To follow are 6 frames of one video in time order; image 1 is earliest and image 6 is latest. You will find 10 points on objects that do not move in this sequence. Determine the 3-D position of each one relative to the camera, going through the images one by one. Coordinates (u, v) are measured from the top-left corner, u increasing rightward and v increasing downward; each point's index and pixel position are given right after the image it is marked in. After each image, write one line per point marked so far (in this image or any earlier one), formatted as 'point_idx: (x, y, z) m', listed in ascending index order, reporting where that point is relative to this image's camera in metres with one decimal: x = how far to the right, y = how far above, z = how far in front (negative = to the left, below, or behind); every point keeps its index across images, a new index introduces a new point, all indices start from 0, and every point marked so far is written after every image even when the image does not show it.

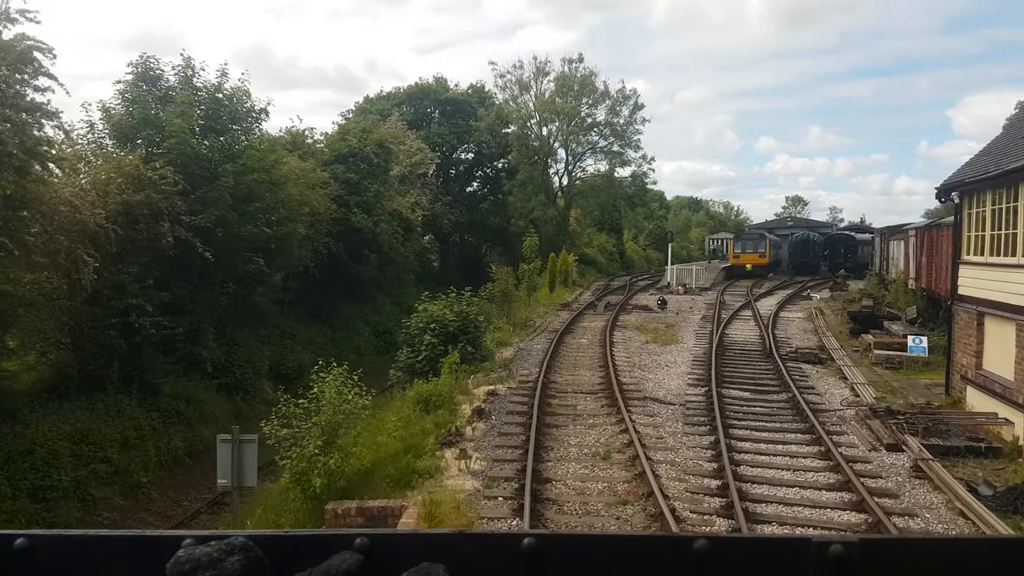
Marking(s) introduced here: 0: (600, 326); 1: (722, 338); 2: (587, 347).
0: (+2.1, -0.9, +18.6) m
1: (+4.4, -1.1, +16.2) m
2: (+1.4, -1.1, +15.2) m
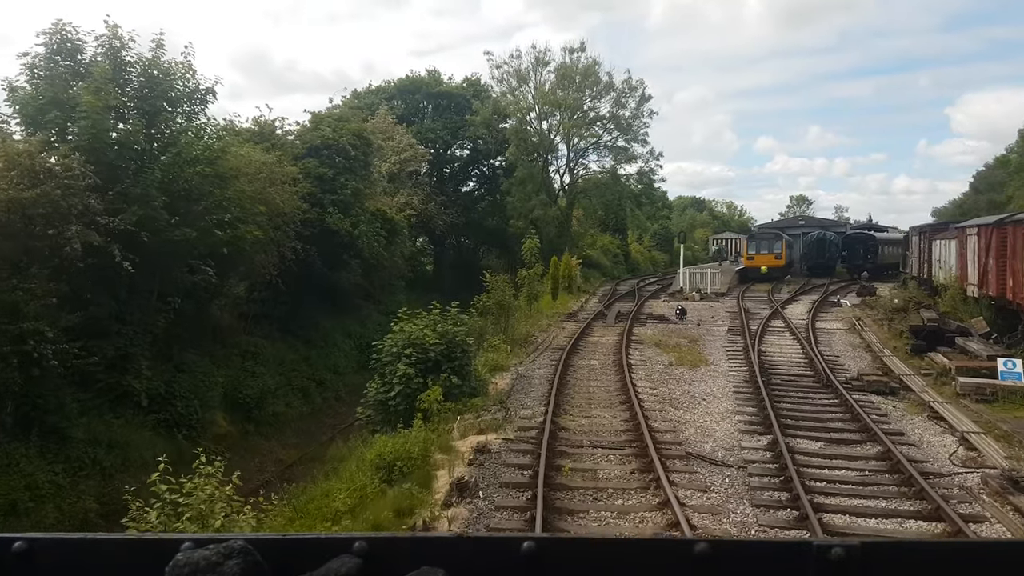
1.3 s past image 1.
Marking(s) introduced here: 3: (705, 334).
0: (+2.1, -1.1, +15.9) m
1: (+4.3, -1.3, +13.6) m
2: (+1.4, -1.3, +12.6) m
3: (+4.4, -1.0, +17.8) m
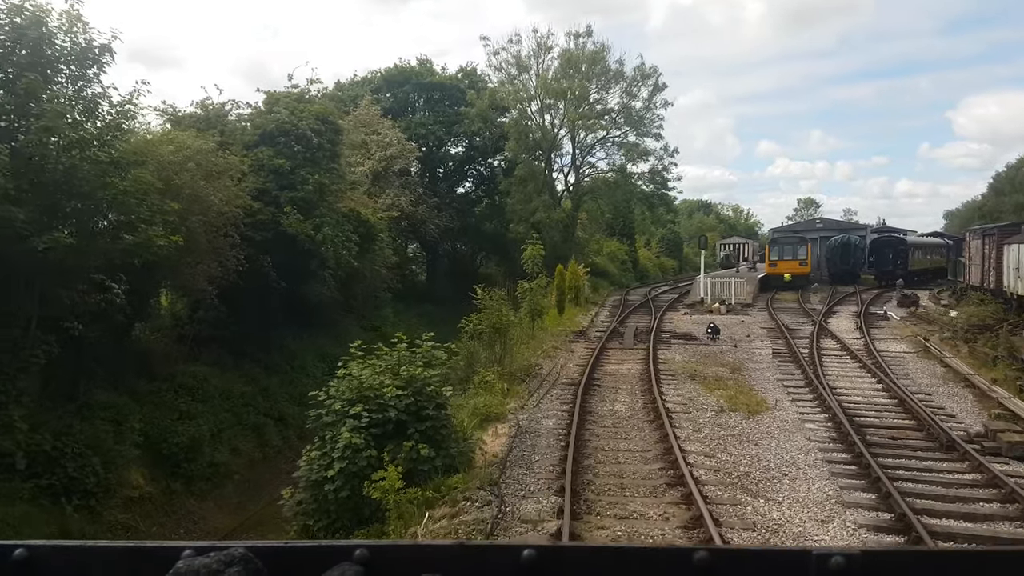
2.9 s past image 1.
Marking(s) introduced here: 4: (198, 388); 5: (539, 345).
0: (+2.0, -1.4, +12.7) m
1: (+4.3, -1.5, +10.3) m
2: (+1.4, -1.6, +9.3) m
3: (+4.3, -1.3, +14.6) m
4: (-5.5, -1.8, +14.0) m
5: (+0.5, -1.1, +15.5) m
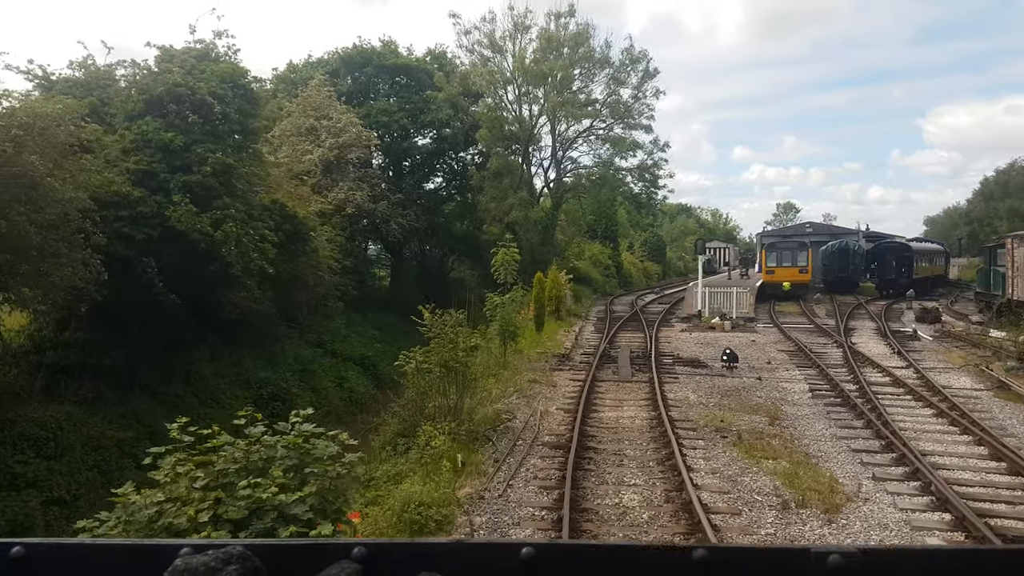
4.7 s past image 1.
0: (+1.6, -1.6, +9.3) m
1: (+3.9, -1.8, +7.0) m
2: (+1.0, -1.8, +5.9) m
3: (+3.8, -1.6, +11.3) m
4: (-6.0, -2.0, +10.3) m
5: (0.0, -1.4, +12.0) m
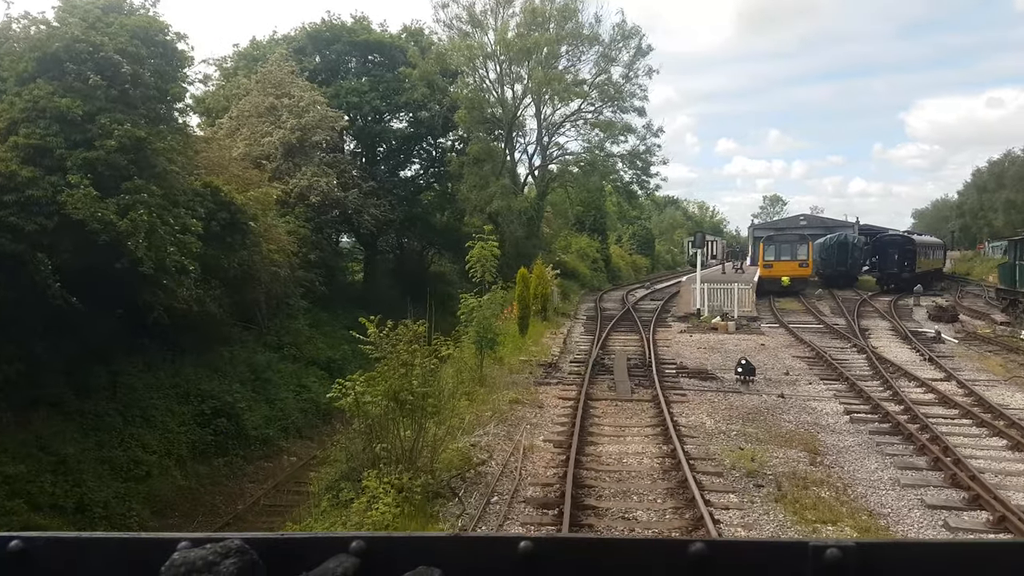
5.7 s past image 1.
0: (+1.3, -1.7, +7.3) m
1: (+3.7, -1.8, +5.0) m
2: (+0.8, -1.9, +3.9) m
3: (+3.6, -1.6, +9.3) m
4: (-6.3, -2.0, +8.1) m
5: (-0.3, -1.4, +9.9) m
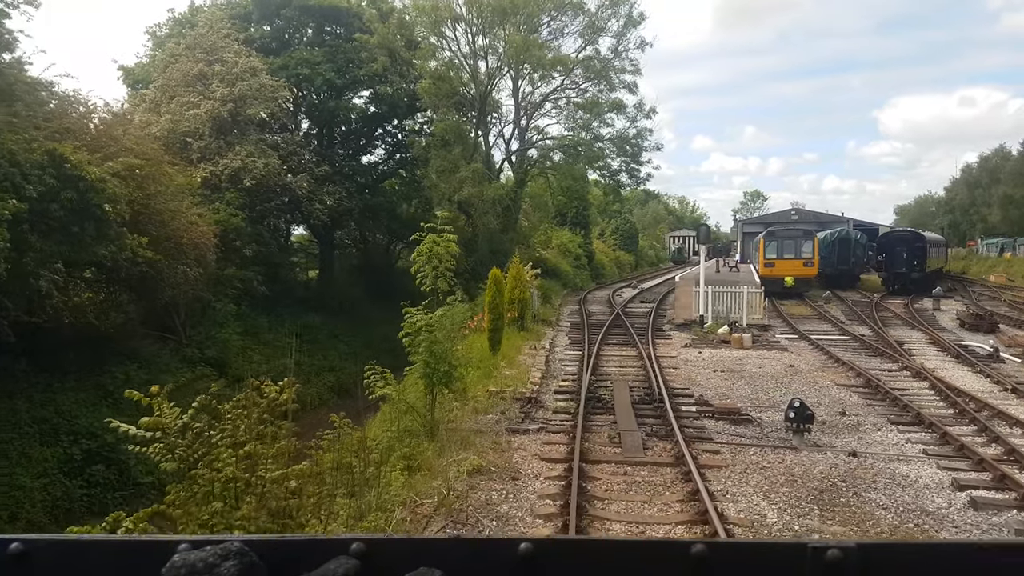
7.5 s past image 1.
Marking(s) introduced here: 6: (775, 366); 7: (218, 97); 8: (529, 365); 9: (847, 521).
0: (+1.1, -1.9, +4.1) m
1: (+3.5, -2.0, +1.9) m
2: (+0.7, -2.1, +0.7) m
3: (+3.2, -1.8, +6.2) m
4: (-6.6, -2.1, +4.8) m
5: (-0.6, -1.5, +6.7) m
6: (+4.2, -1.2, +12.7) m
7: (-6.5, +4.2, +17.5) m
8: (+0.2, -1.2, +12.4) m
9: (+2.6, -1.7, +6.3) m
